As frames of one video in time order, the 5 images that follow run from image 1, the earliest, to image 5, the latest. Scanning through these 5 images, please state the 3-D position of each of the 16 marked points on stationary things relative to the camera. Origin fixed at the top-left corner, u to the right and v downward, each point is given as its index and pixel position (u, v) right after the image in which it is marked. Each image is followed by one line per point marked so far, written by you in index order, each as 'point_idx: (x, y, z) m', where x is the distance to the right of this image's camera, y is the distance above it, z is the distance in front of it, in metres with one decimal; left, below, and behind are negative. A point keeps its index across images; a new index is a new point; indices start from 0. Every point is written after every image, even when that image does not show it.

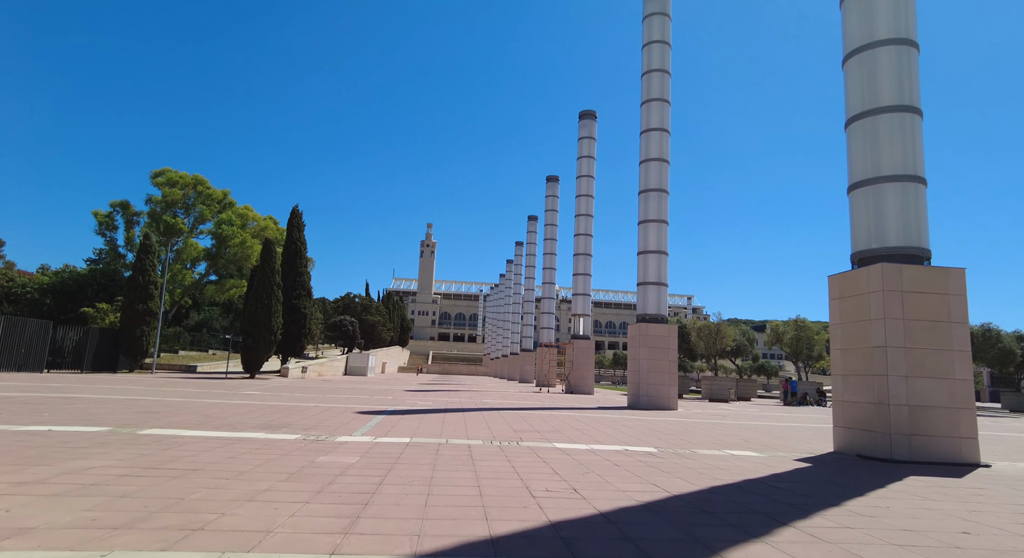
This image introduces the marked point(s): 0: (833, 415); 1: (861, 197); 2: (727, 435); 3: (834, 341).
0: (+6.1, -2.6, +9.8) m
1: (+6.6, +1.6, +9.7) m
2: (+4.7, -3.4, +11.3) m
3: (+6.3, -1.2, +10.0) m
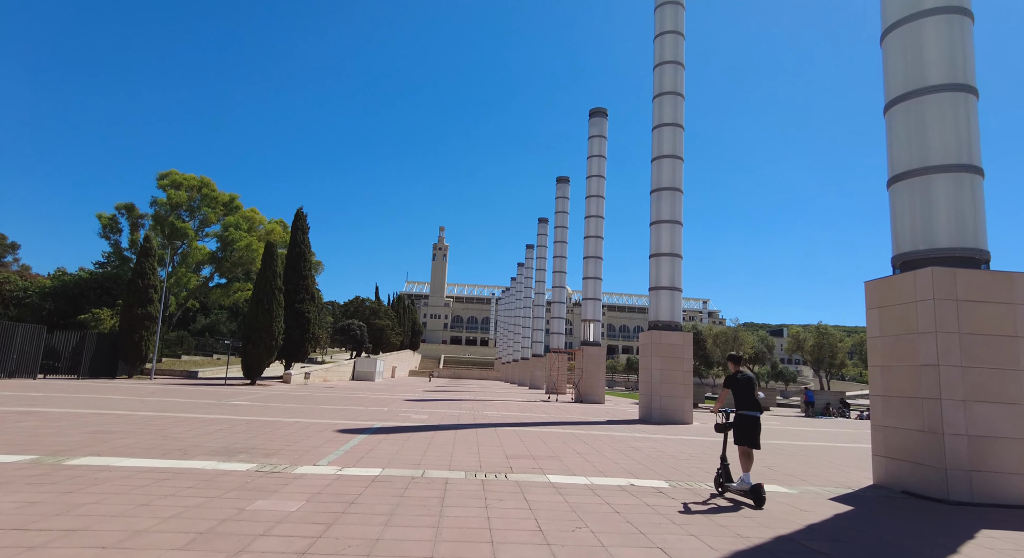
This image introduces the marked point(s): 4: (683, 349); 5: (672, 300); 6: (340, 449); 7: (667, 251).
0: (+6.0, -2.7, +8.4) m
1: (+6.4, +1.5, +8.4) m
2: (+4.6, -3.5, +10.0) m
3: (+6.1, -1.3, +8.7) m
4: (+6.2, -2.5, +18.6) m
5: (+6.1, -0.8, +19.5) m
6: (-3.1, -3.1, +9.2) m
7: (+6.0, +1.0, +19.9) m
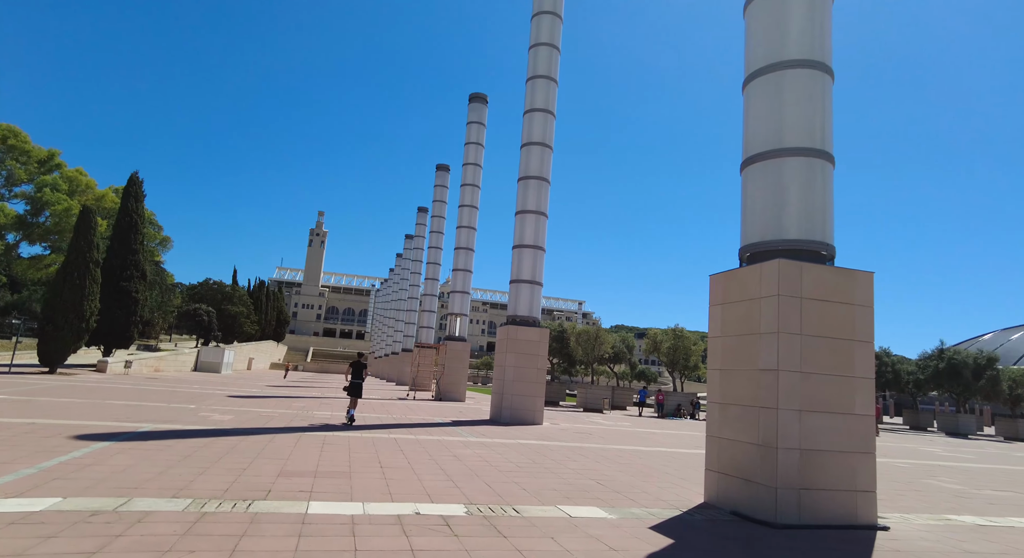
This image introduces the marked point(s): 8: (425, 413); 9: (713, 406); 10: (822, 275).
0: (+2.9, -2.6, +7.6) m
1: (+3.6, +1.6, +7.6) m
2: (+1.1, -3.3, +8.8) m
3: (+3.1, -1.2, +7.9) m
4: (+0.9, -2.3, +17.5) m
5: (+0.7, -0.6, +18.4) m
6: (-6.1, -2.4, +6.3) m
7: (+0.7, +1.3, +18.8) m
8: (-3.3, -5.1, +19.6) m
9: (+3.0, -1.9, +7.7) m
10: (+4.2, +0.1, +7.0) m
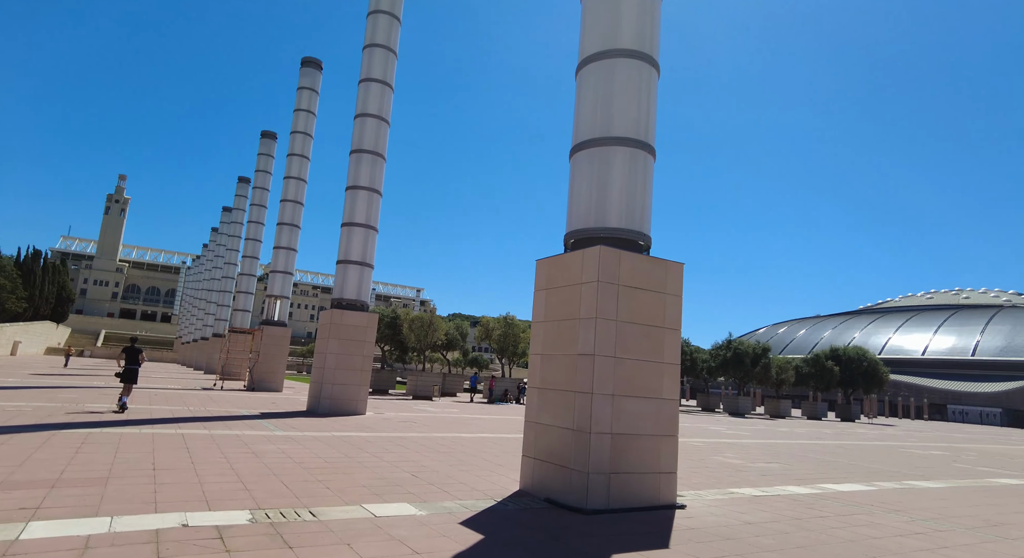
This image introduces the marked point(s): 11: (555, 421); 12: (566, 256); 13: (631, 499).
0: (+0.2, -2.4, +7.6) m
1: (+1.1, +1.7, +7.8) m
2: (-1.9, -2.9, +8.2) m
3: (+0.4, -1.0, +7.9) m
4: (-4.6, -1.7, +16.5) m
5: (-5.0, +0.1, +17.2) m
6: (-7.9, -1.7, +3.6) m
7: (-5.1, +2.0, +17.5) m
8: (-9.5, -4.2, +17.2) m
9: (+0.4, -1.7, +7.8) m
10: (+1.8, +0.2, +7.4) m
11: (+0.6, -2.0, +7.2) m
12: (+0.8, +0.3, +7.6) m
13: (+1.6, -2.9, +6.8) m
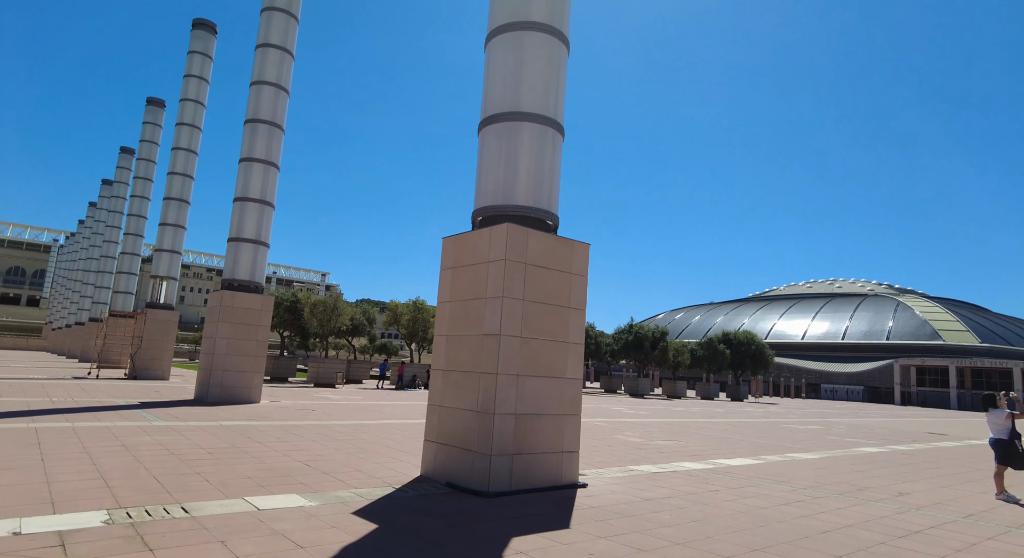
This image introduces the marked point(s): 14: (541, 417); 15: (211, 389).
0: (-1.2, -2.1, +7.4) m
1: (-0.2, +2.0, +7.7) m
2: (-3.3, -2.6, +7.7) m
3: (-1.0, -0.7, +7.7) m
4: (-7.4, -1.1, +15.3) m
5: (-7.9, +0.7, +15.9) m
6: (-8.5, -1.3, +2.1) m
7: (-7.9, +2.6, +16.2) m
8: (-12.4, -3.5, +15.3) m
9: (-1.0, -1.4, +7.6) m
10: (+0.5, +0.4, +7.4) m
11: (-0.7, -1.7, +7.1) m
12: (-0.5, +0.6, +7.4) m
13: (+0.3, -2.7, +6.9) m
14: (+0.4, -1.9, +7.1) m
15: (-8.4, -3.1, +14.3) m
